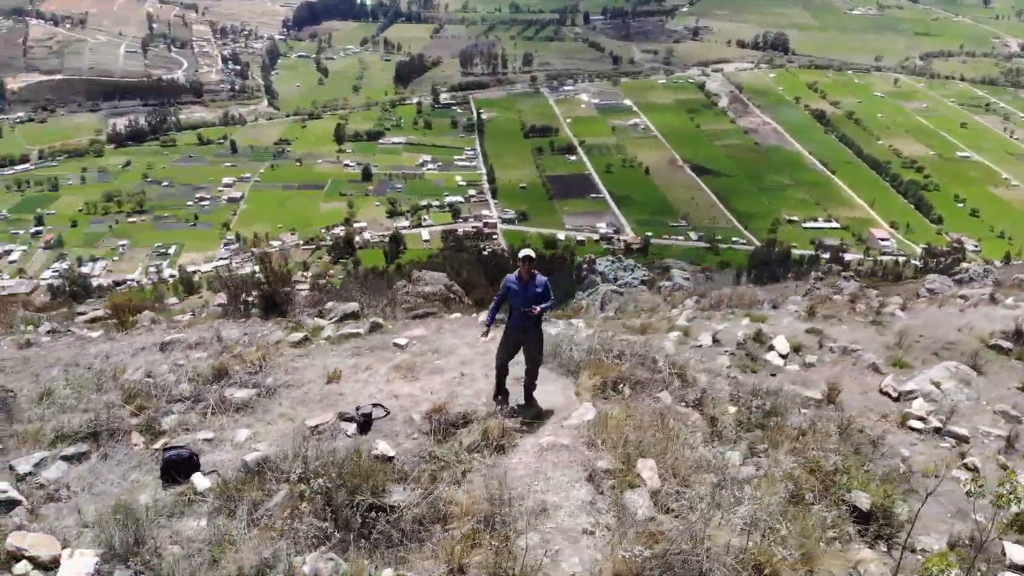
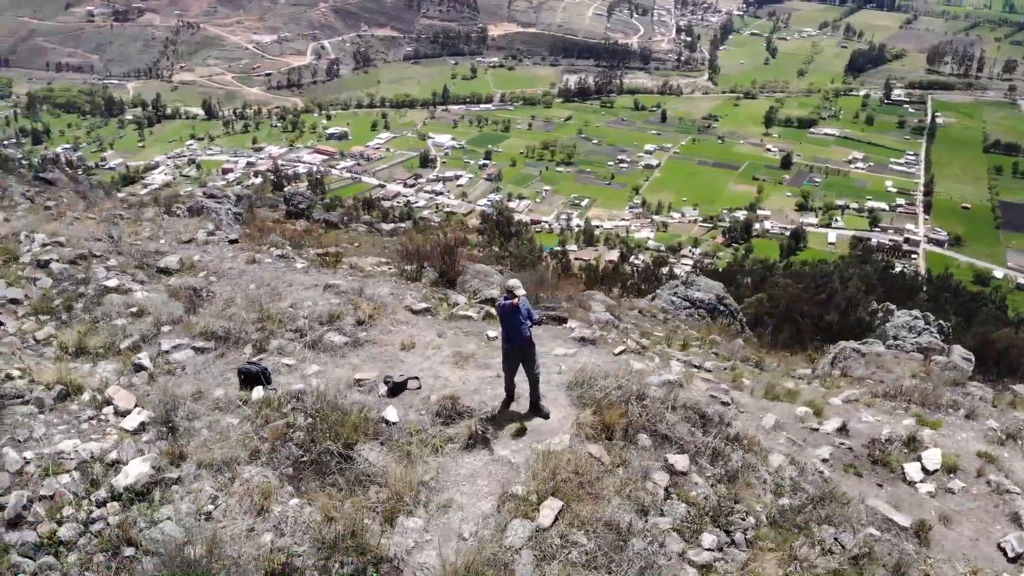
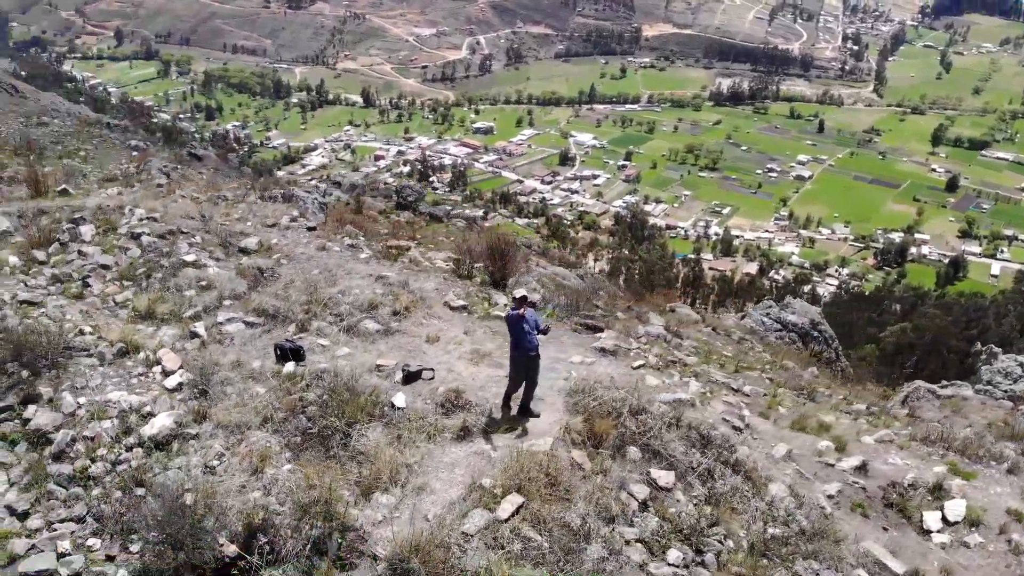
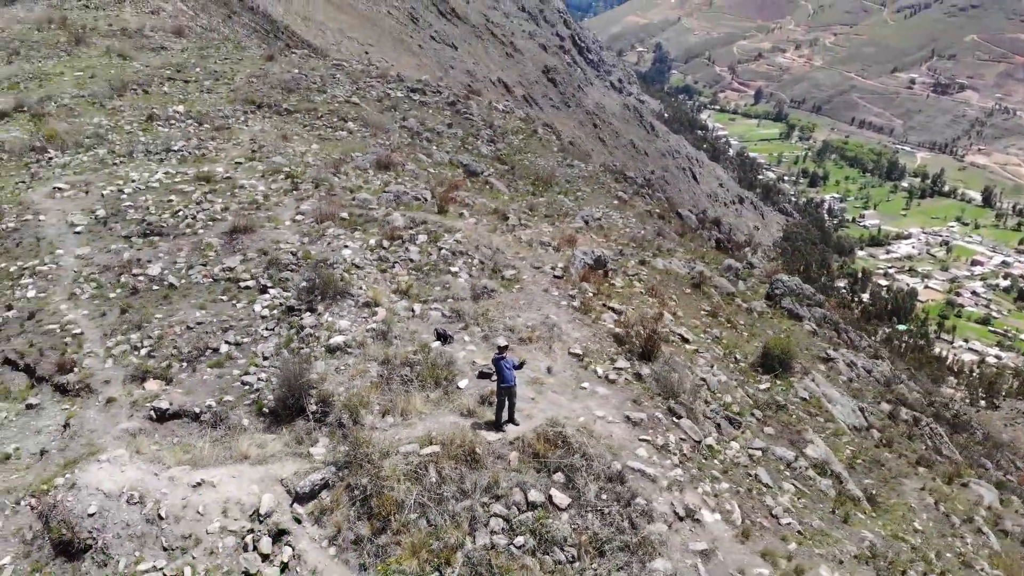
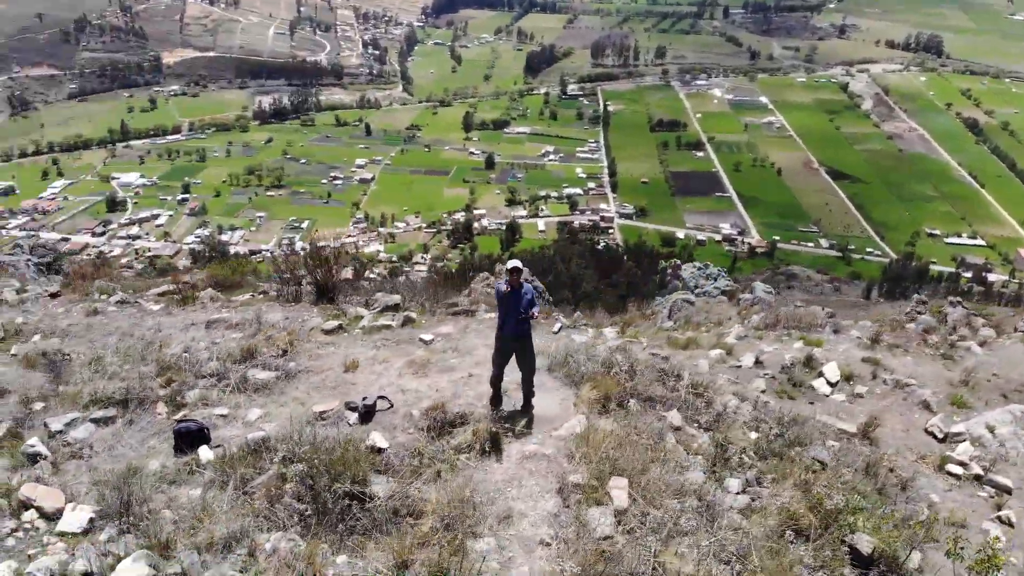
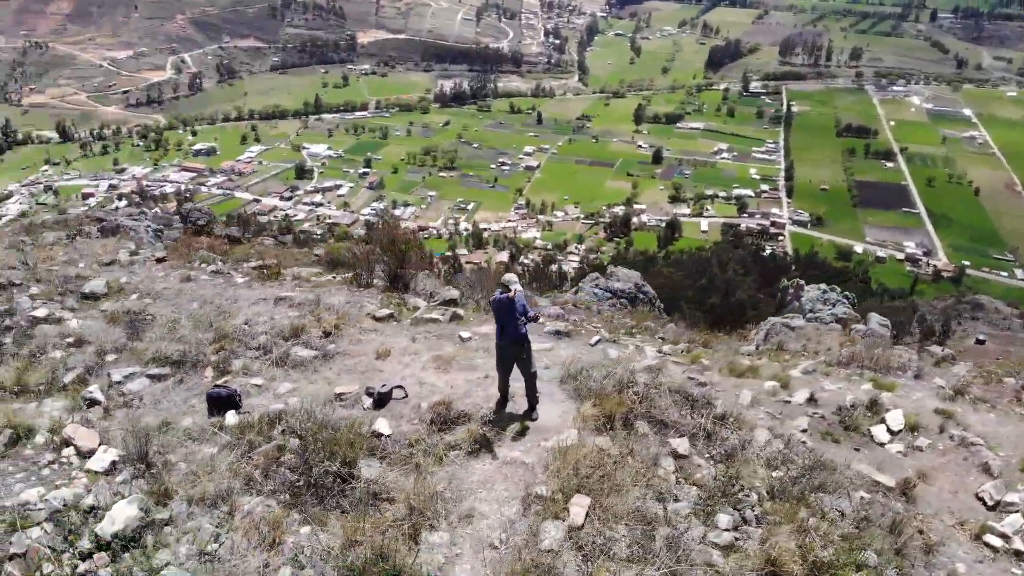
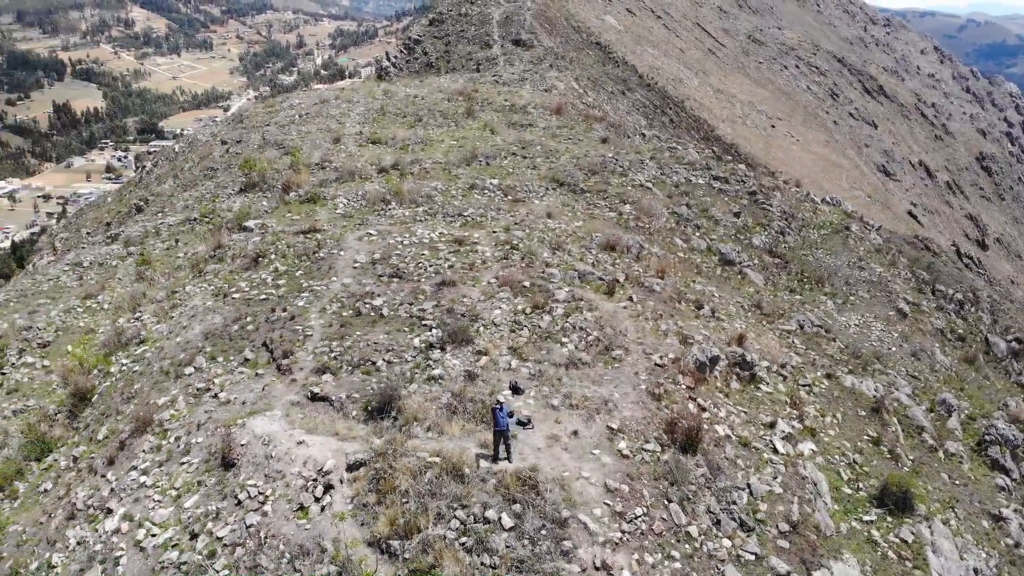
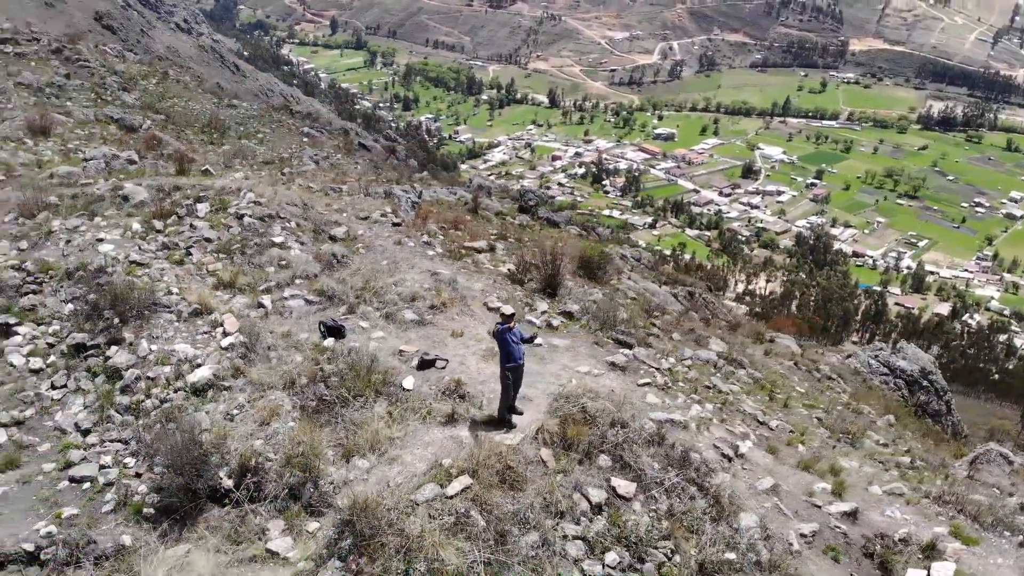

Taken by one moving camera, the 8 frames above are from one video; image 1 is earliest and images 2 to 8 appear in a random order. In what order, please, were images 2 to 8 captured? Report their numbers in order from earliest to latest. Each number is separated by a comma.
5, 6, 2, 3, 8, 4, 7
